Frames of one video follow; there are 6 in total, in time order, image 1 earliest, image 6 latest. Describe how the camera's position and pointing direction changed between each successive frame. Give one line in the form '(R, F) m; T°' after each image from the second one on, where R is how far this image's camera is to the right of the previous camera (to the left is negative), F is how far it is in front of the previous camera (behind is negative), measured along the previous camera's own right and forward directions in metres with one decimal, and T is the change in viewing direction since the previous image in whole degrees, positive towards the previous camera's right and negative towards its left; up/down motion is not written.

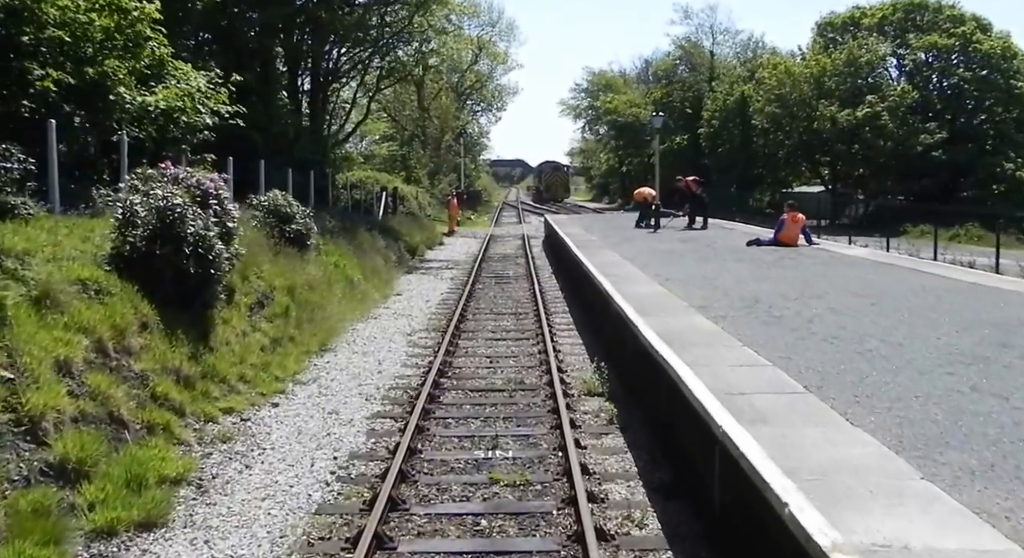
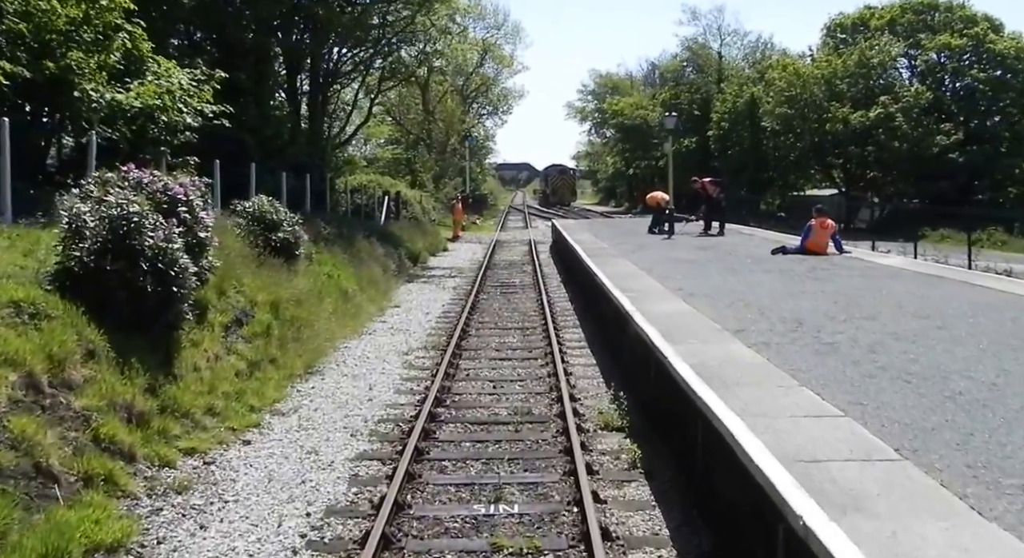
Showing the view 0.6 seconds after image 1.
(0.0, +1.6) m; 0°
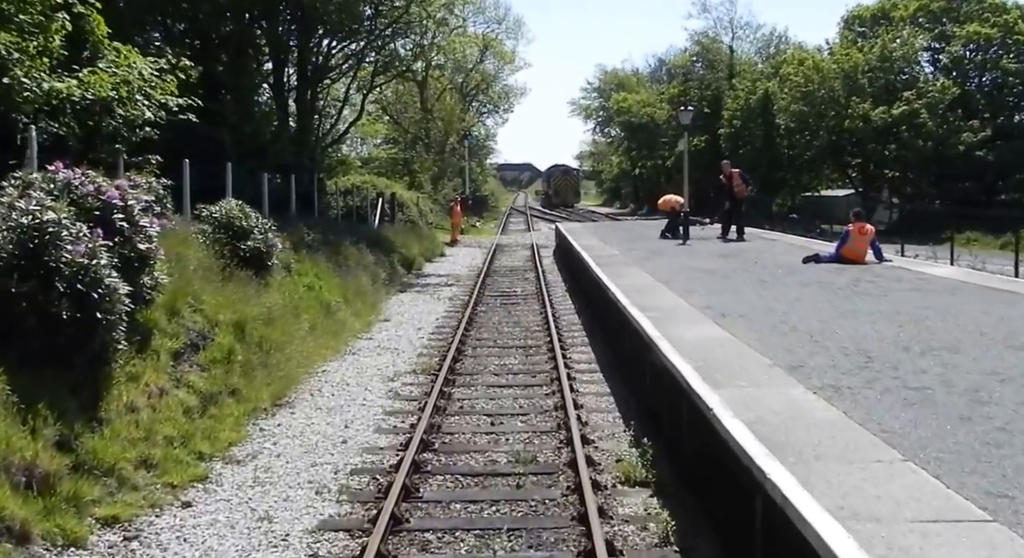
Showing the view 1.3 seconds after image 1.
(0.0, +2.1) m; 0°
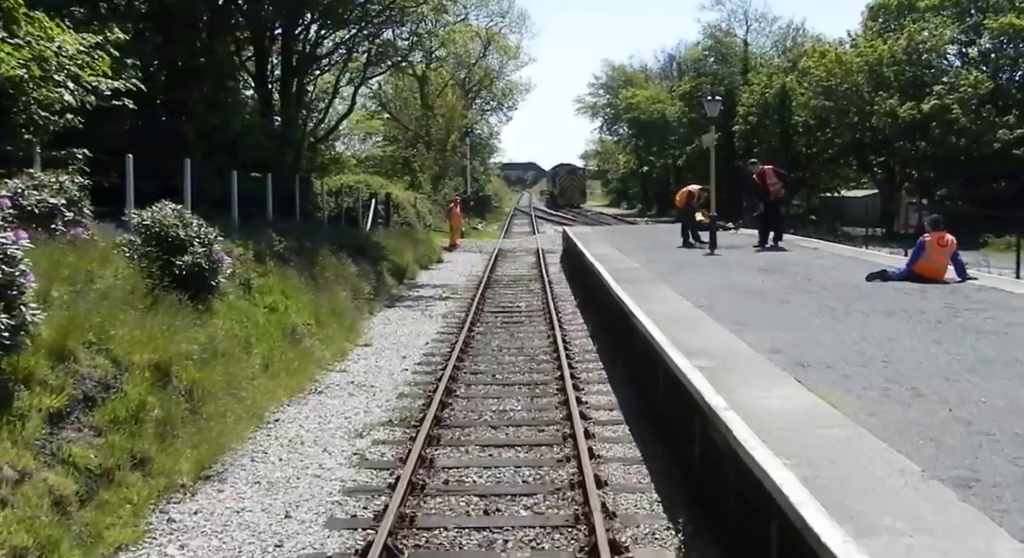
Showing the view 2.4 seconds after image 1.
(0.0, +3.1) m; 0°
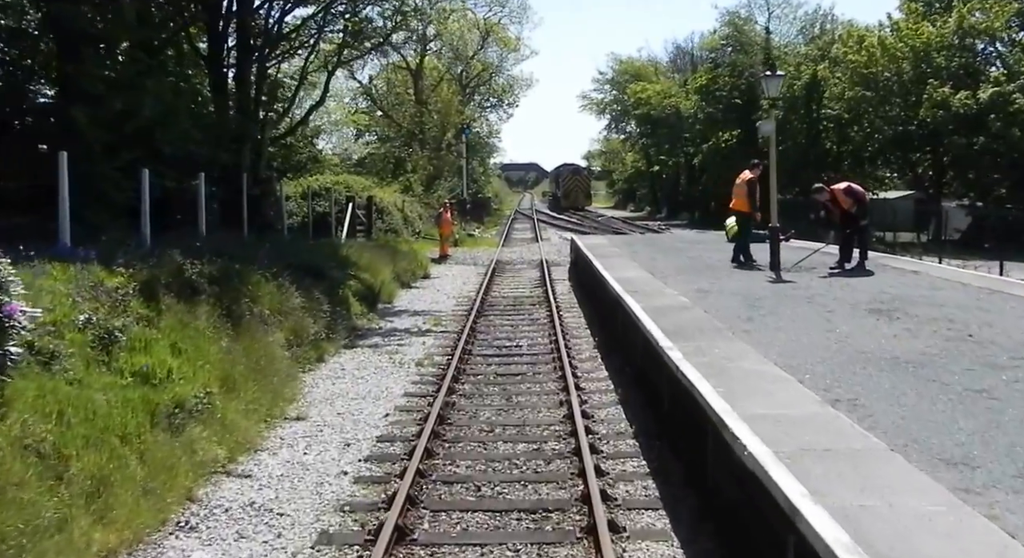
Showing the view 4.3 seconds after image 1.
(+0.1, +5.3) m; 0°
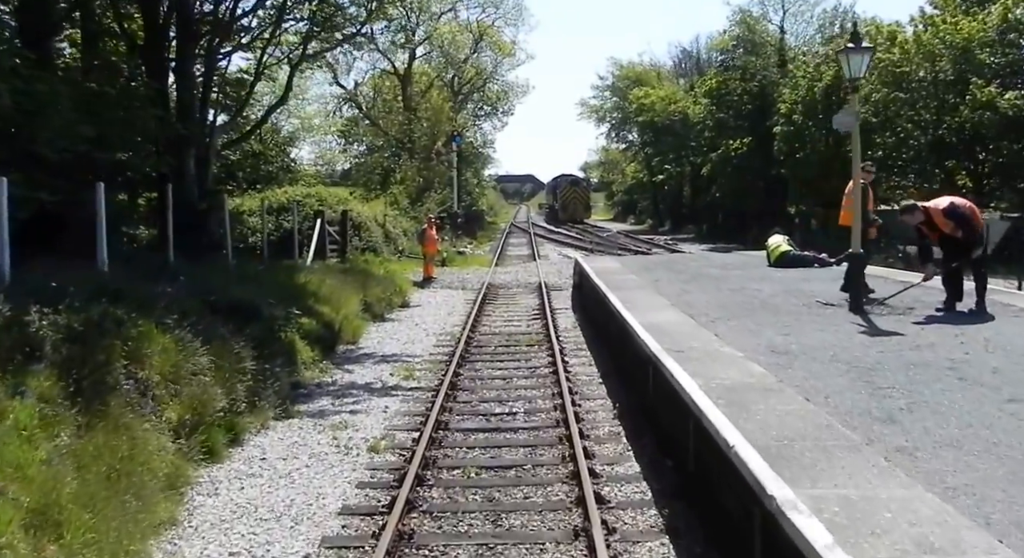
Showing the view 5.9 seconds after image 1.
(+0.1, +4.4) m; 0°
